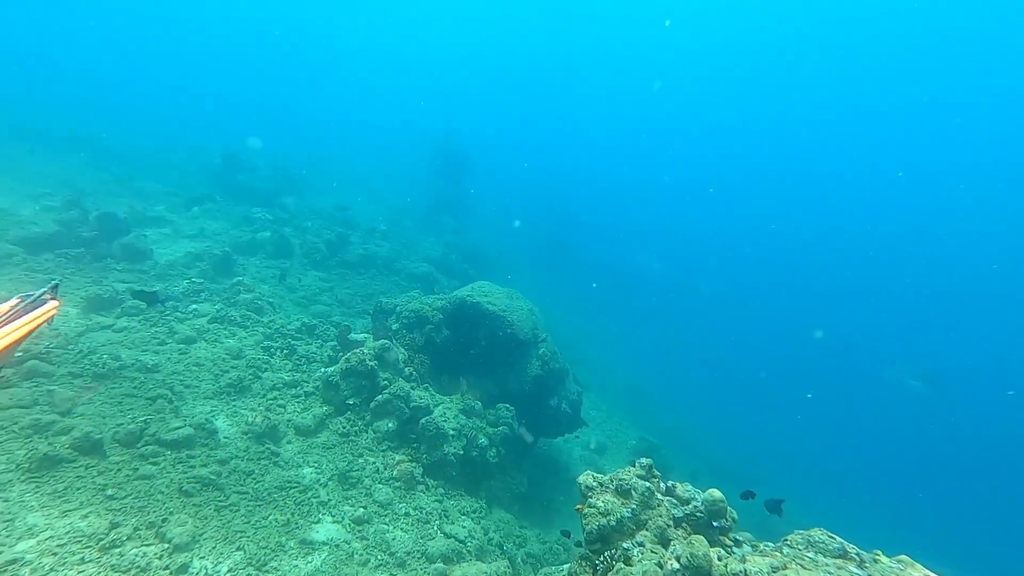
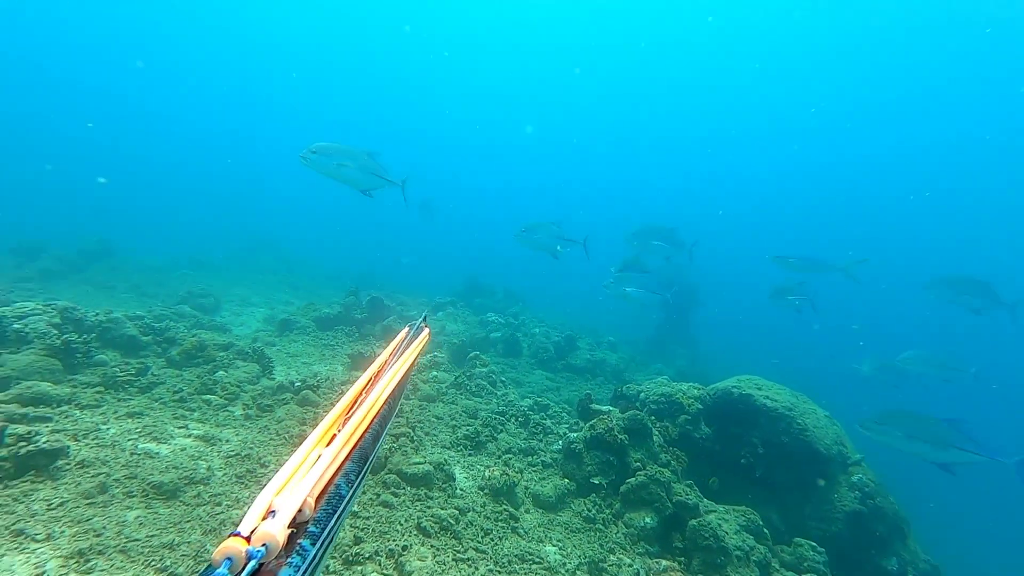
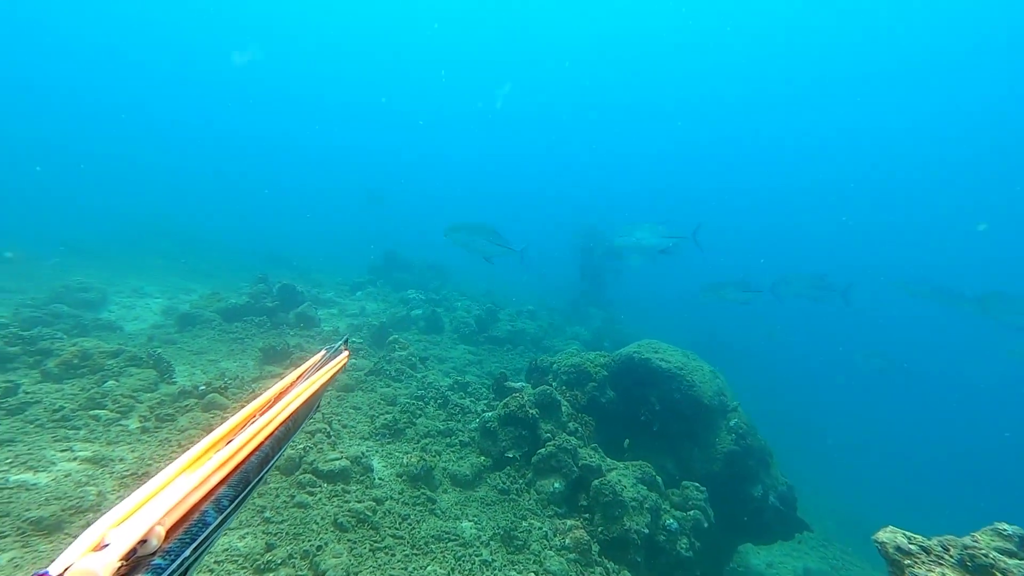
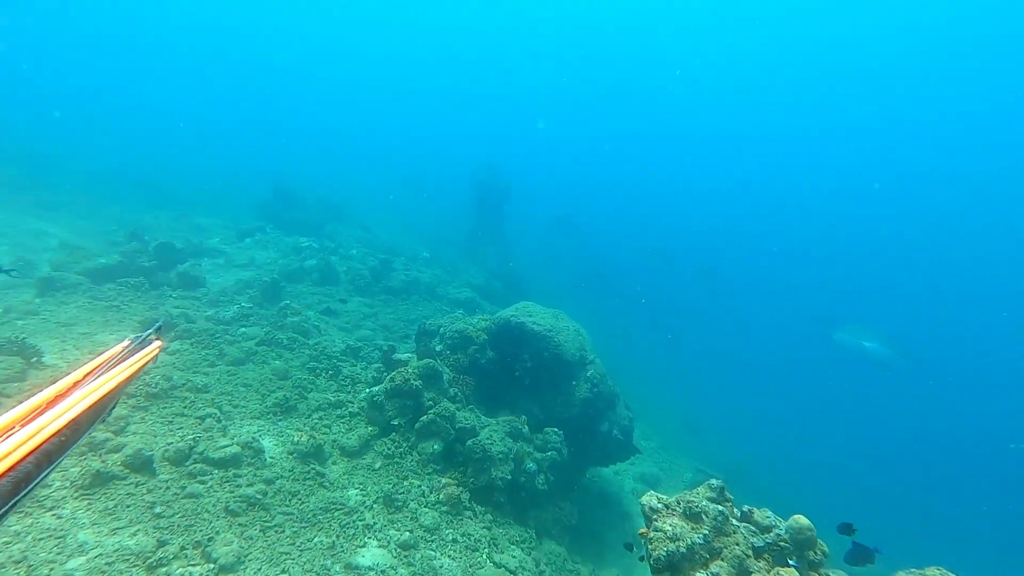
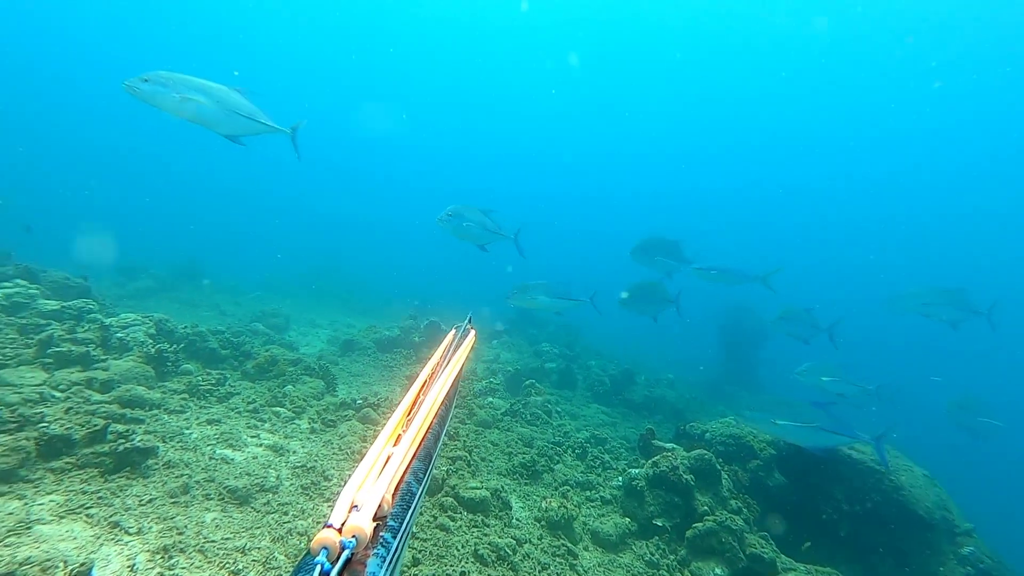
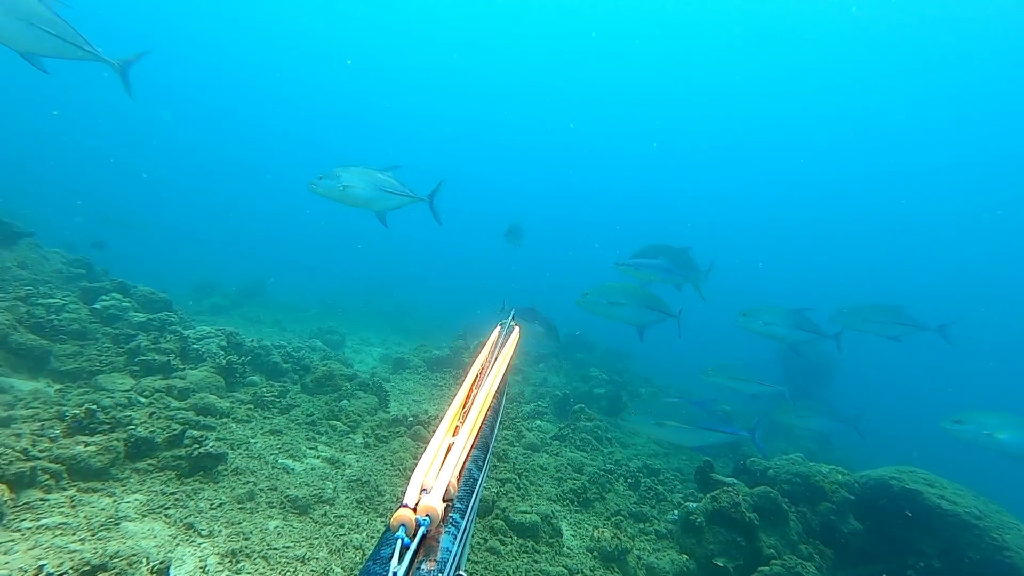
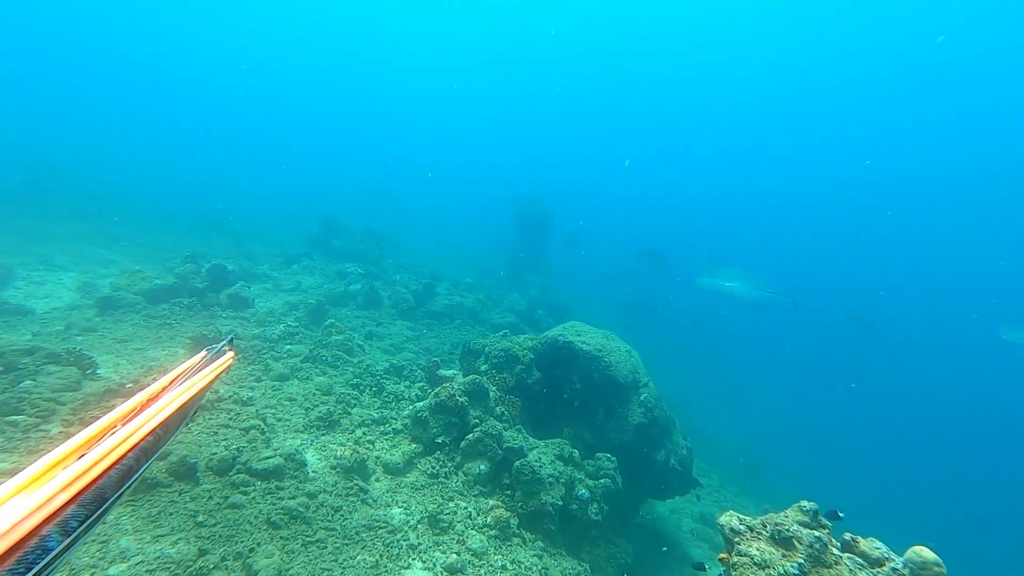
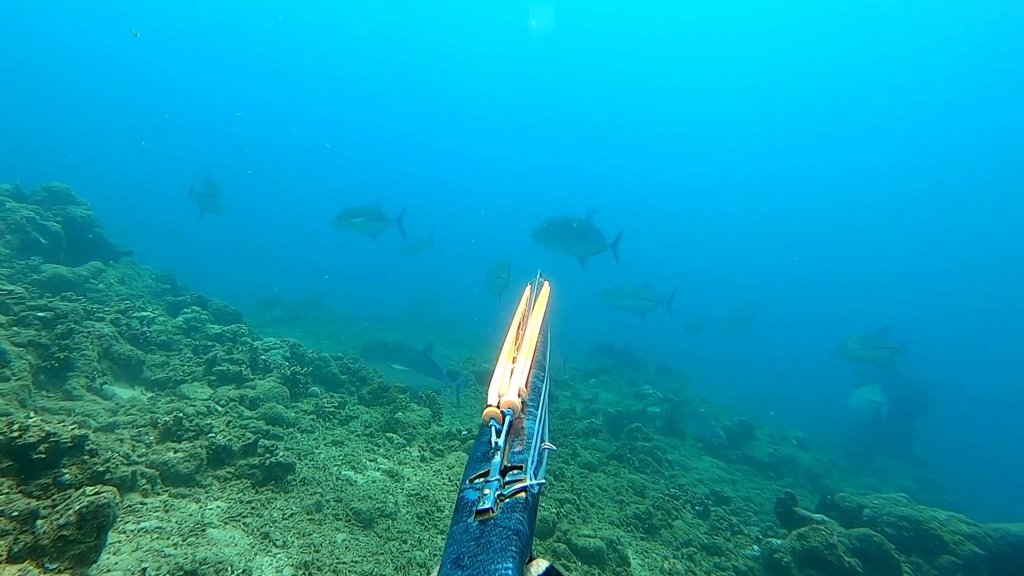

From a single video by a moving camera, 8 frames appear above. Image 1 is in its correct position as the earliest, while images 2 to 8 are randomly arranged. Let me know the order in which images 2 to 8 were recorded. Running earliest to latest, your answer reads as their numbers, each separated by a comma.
4, 7, 3, 2, 5, 6, 8
